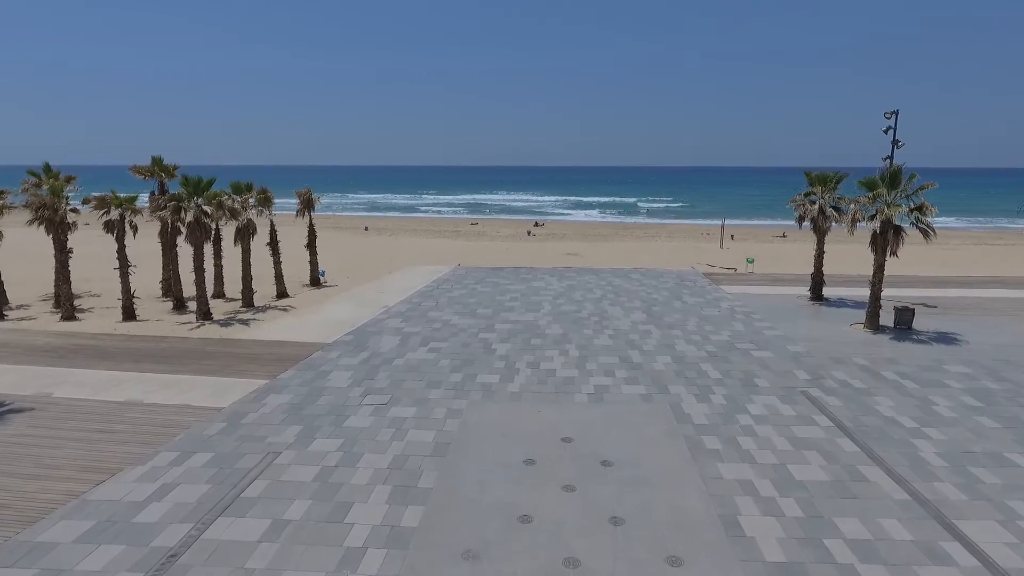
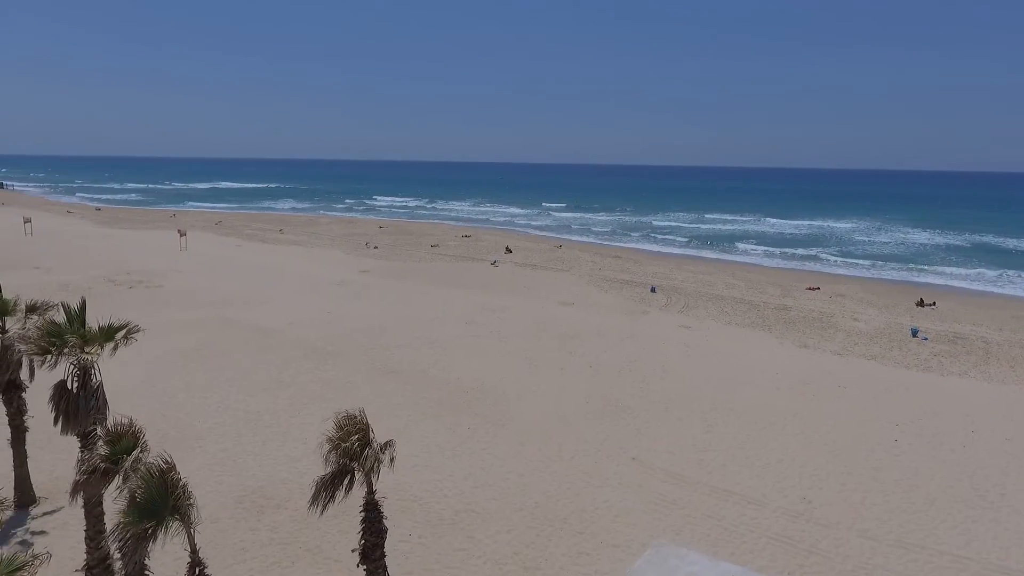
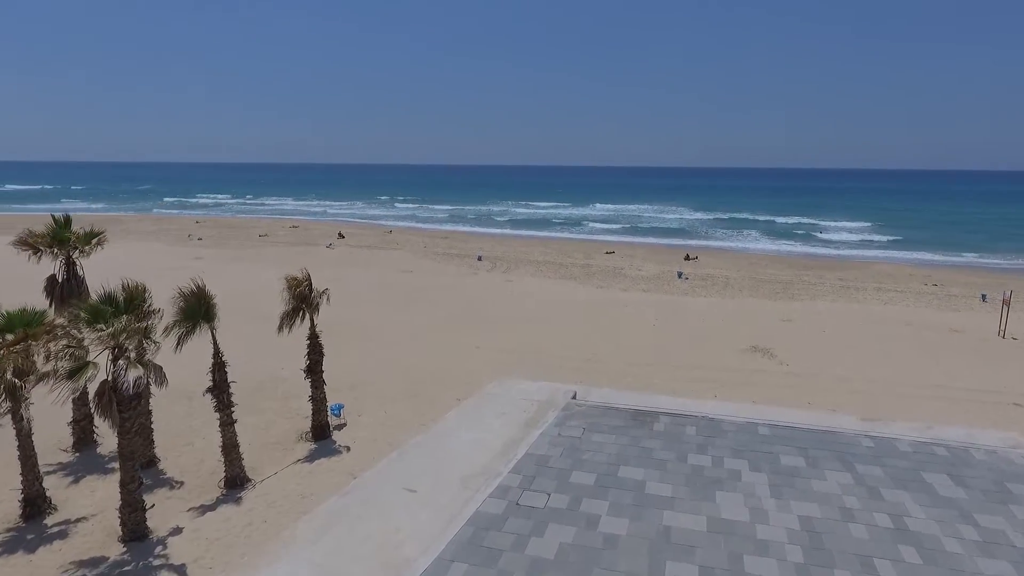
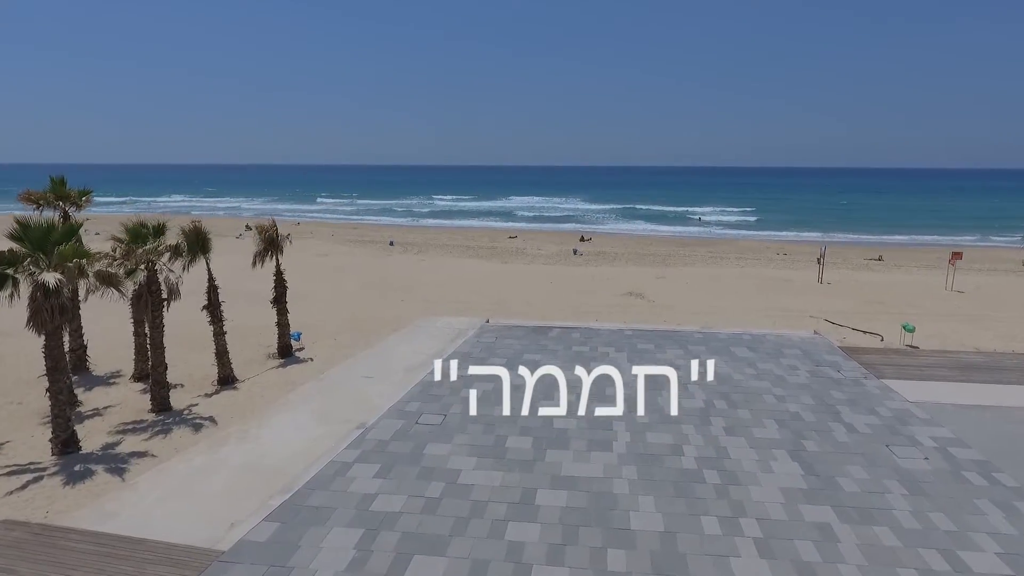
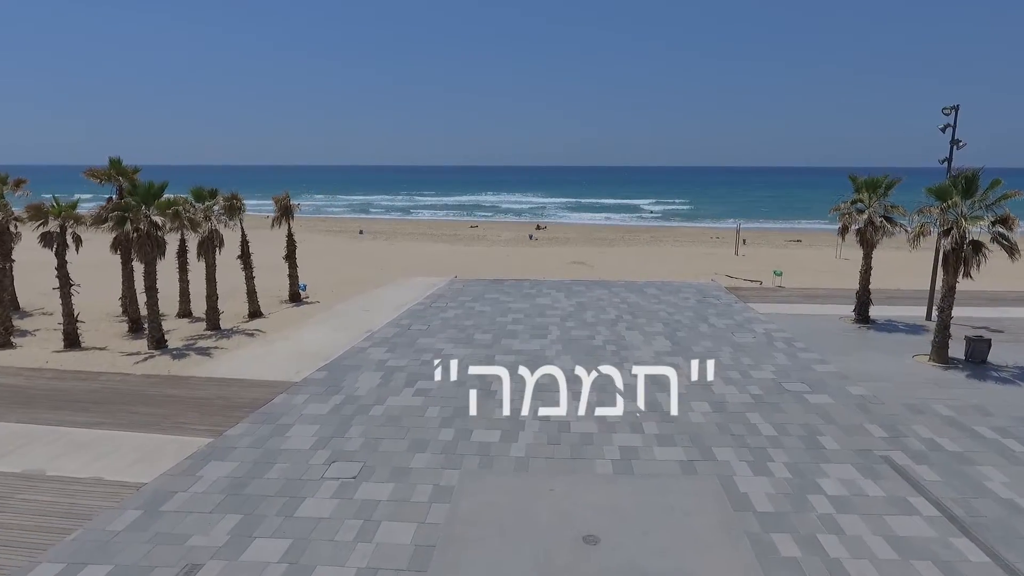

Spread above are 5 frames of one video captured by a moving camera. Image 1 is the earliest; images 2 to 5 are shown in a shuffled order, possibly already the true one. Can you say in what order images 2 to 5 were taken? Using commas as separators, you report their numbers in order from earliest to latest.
5, 4, 3, 2
